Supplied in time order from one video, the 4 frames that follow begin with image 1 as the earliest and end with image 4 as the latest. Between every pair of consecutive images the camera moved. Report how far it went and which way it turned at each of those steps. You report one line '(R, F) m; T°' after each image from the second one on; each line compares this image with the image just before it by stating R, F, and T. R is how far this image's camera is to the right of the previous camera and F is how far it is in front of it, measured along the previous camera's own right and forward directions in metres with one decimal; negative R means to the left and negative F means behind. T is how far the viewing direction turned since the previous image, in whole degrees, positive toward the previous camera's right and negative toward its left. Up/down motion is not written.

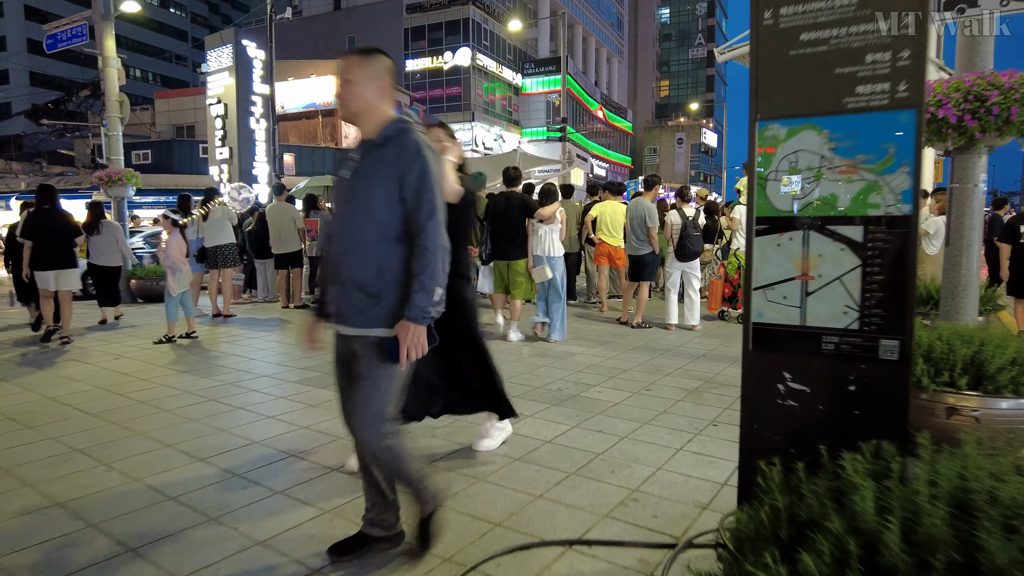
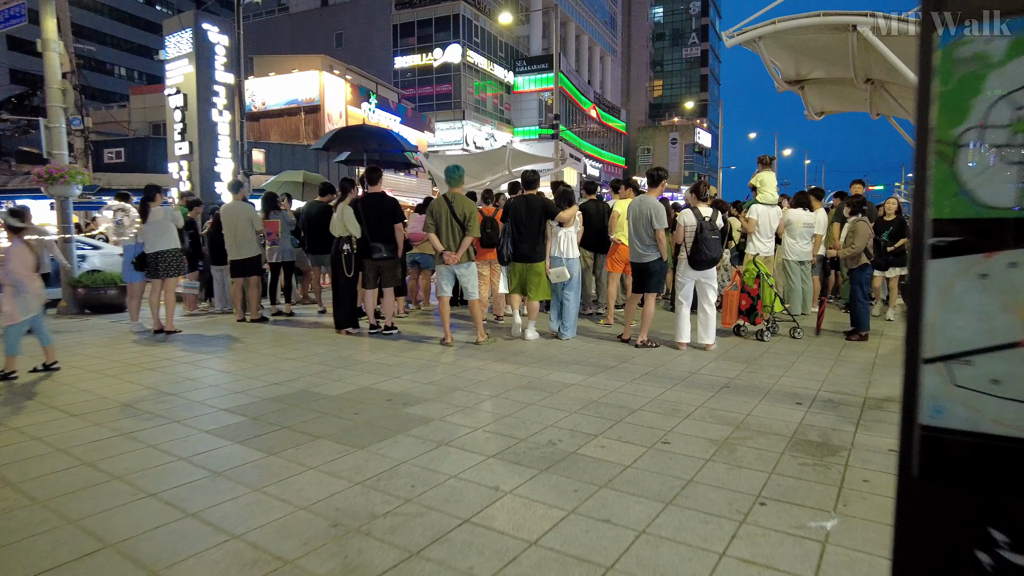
(+0.1, +1.2) m; +1°
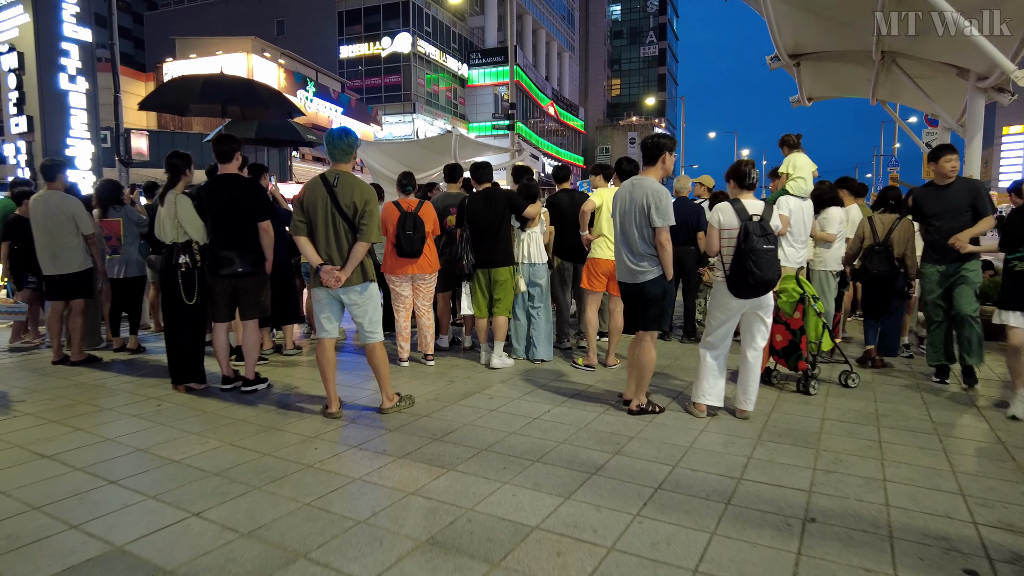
(+0.2, +2.6) m; +4°
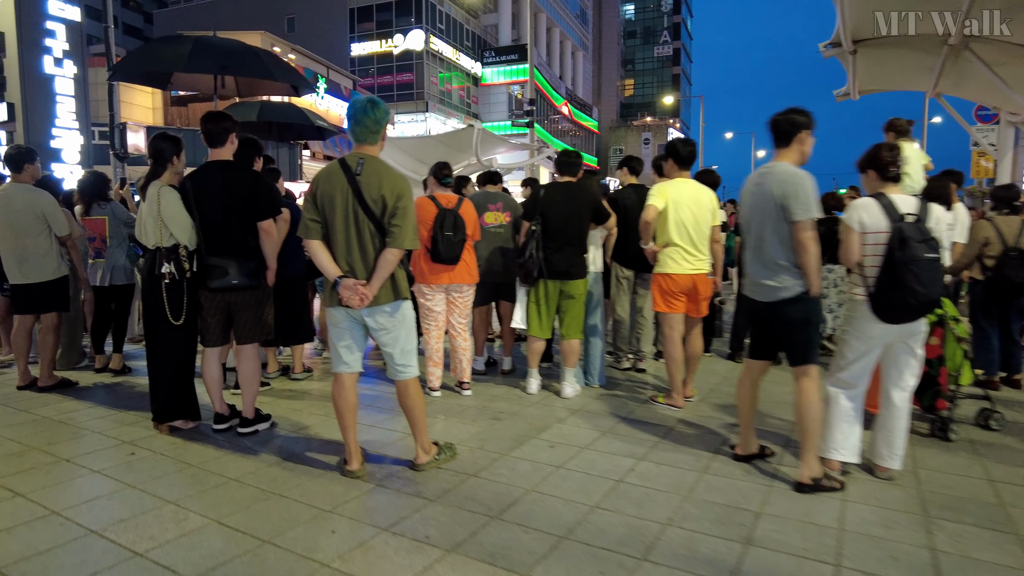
(-0.3, +1.0) m; -1°
